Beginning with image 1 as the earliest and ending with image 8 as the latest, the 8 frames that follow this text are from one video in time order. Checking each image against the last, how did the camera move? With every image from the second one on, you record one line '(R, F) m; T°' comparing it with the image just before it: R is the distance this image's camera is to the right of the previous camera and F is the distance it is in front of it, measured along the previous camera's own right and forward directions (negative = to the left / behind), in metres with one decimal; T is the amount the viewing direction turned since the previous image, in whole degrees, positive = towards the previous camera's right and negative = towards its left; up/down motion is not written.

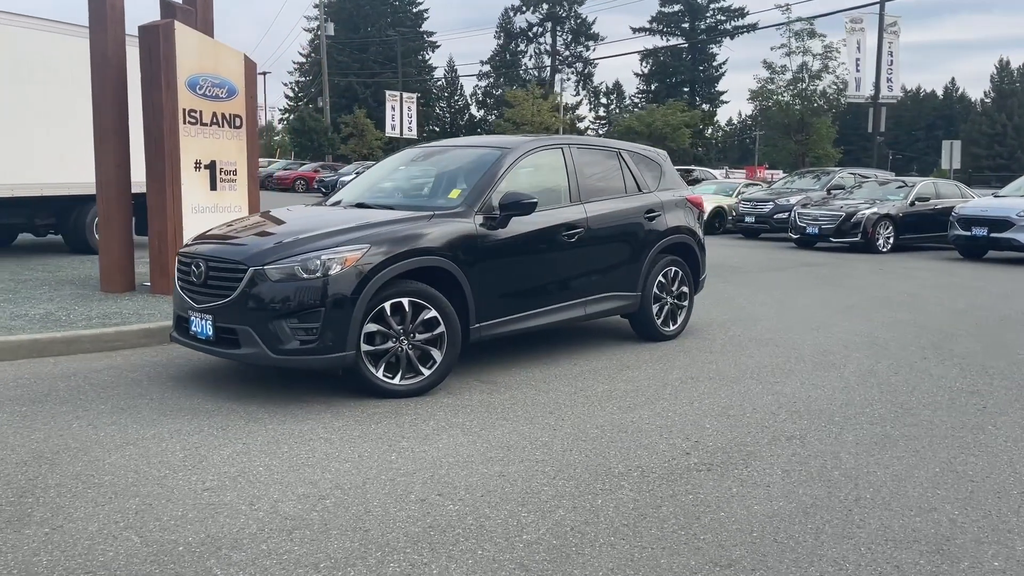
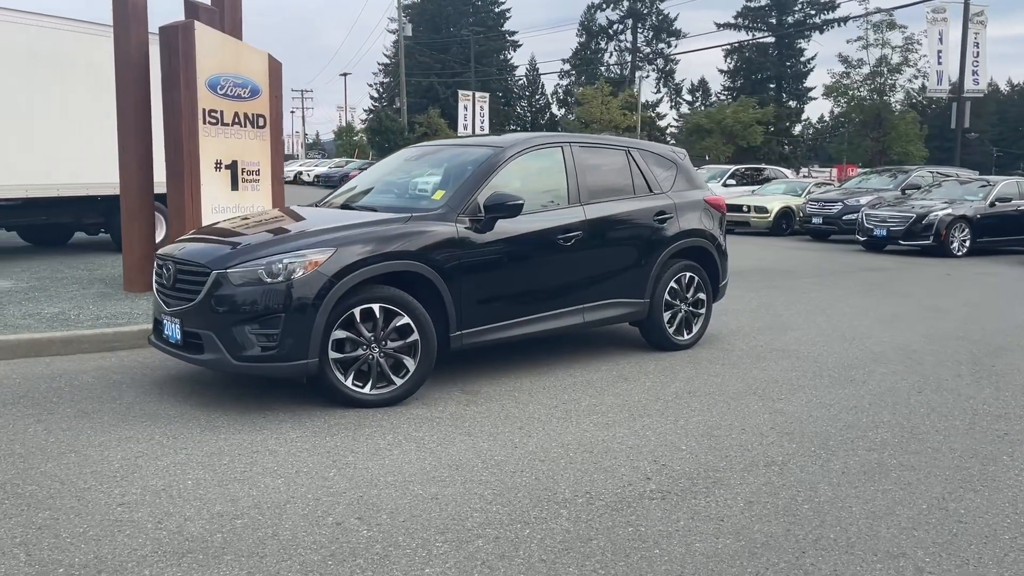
(+0.7, +0.3) m; -5°
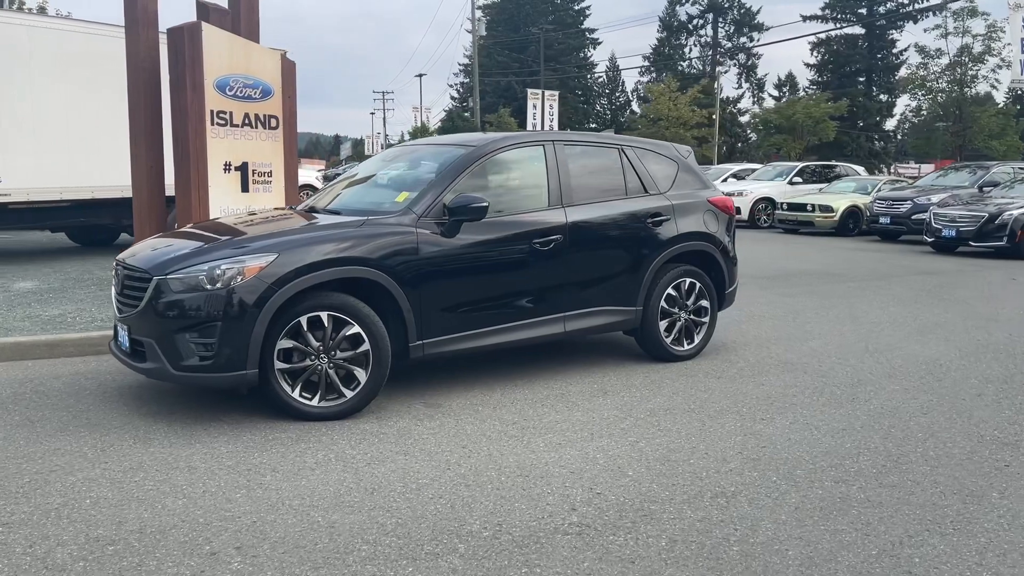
(+0.8, +0.4) m; -5°
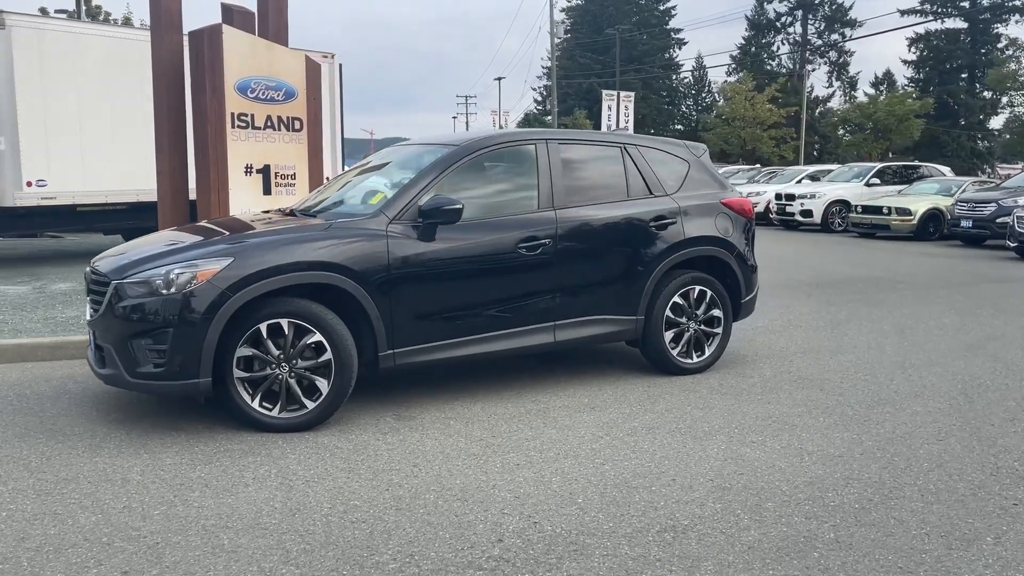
(+0.7, +0.4) m; -6°
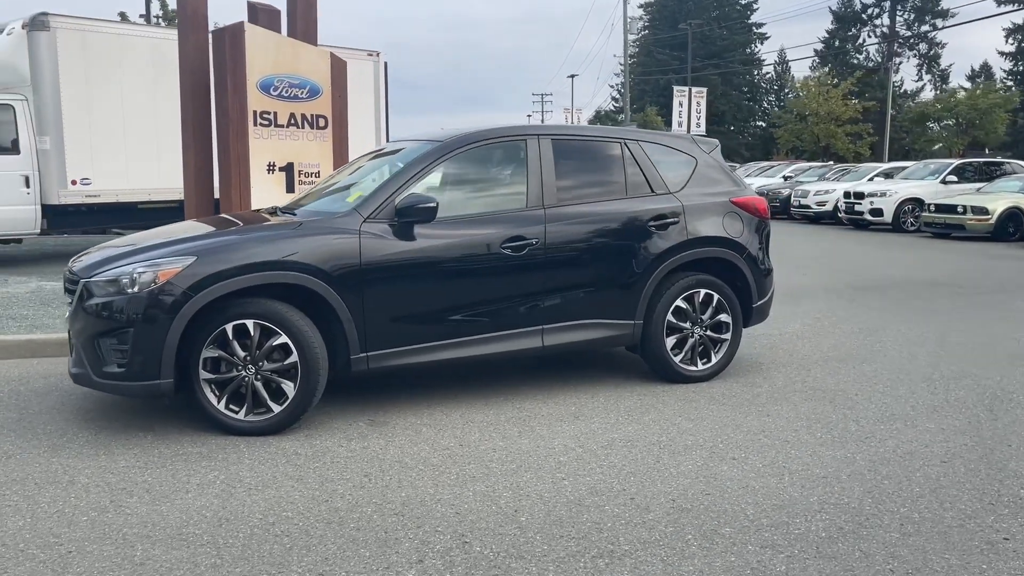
(+0.6, +0.3) m; -5°
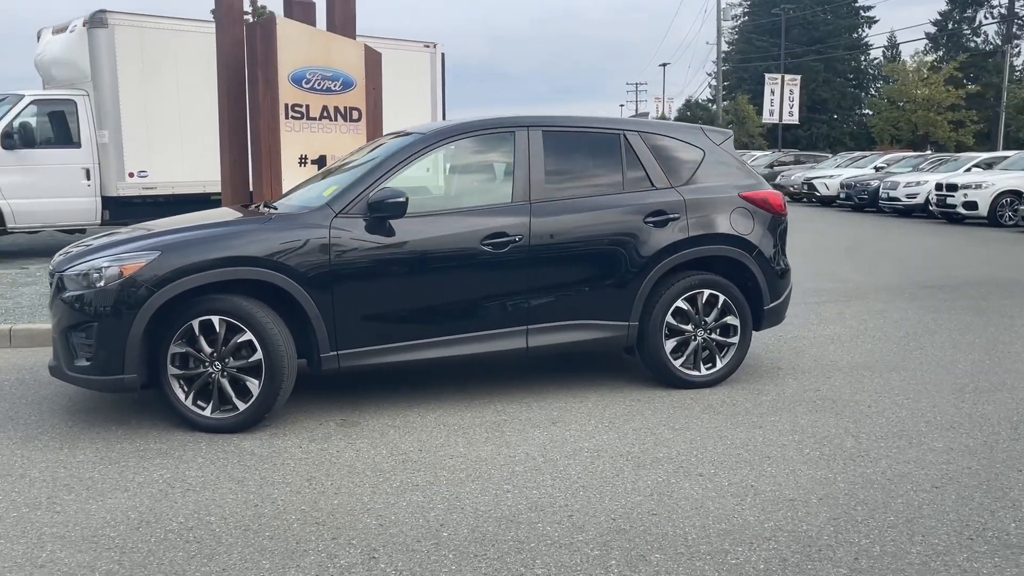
(+0.7, +0.3) m; -6°
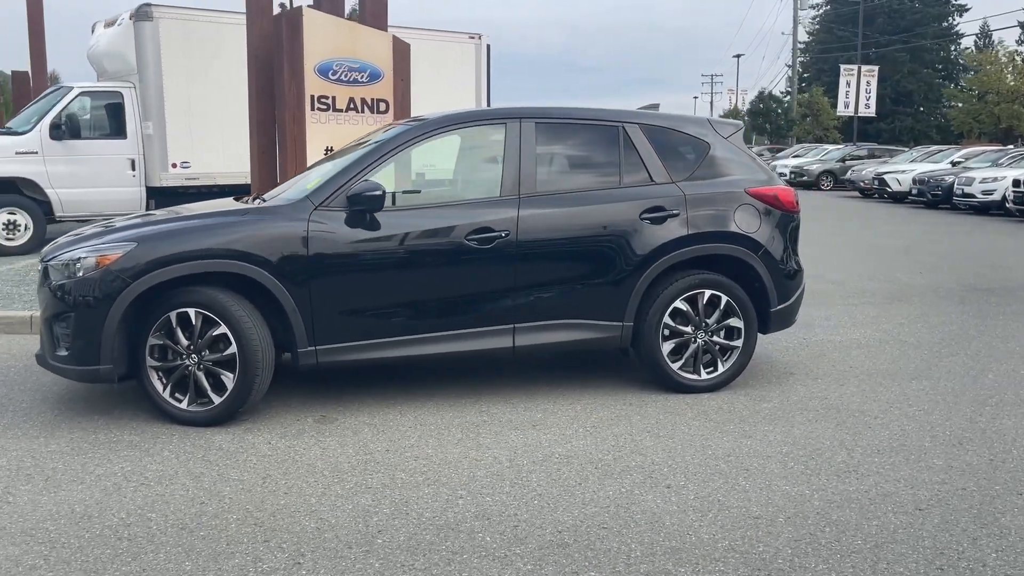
(+0.5, +0.2) m; -5°
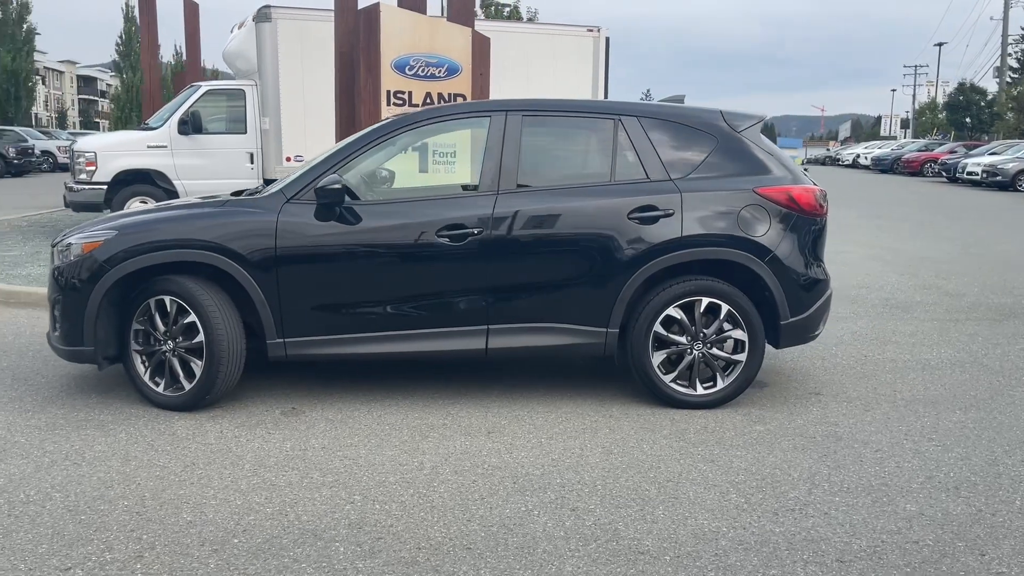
(+1.2, +0.4) m; -12°
